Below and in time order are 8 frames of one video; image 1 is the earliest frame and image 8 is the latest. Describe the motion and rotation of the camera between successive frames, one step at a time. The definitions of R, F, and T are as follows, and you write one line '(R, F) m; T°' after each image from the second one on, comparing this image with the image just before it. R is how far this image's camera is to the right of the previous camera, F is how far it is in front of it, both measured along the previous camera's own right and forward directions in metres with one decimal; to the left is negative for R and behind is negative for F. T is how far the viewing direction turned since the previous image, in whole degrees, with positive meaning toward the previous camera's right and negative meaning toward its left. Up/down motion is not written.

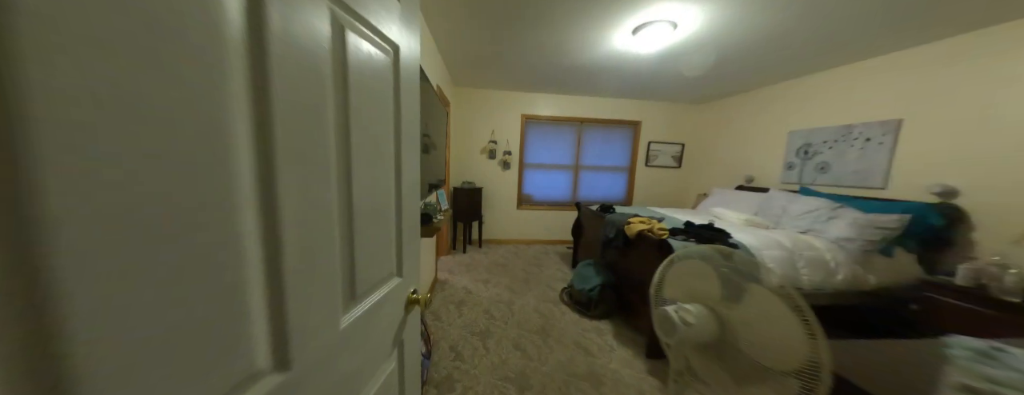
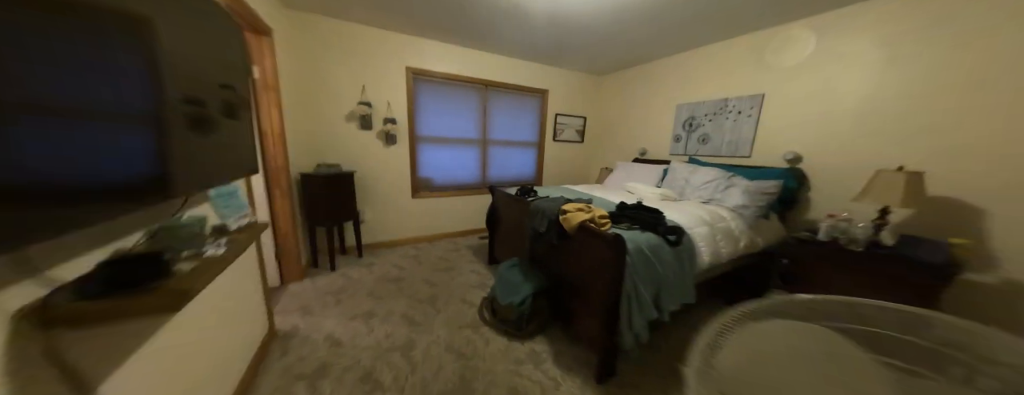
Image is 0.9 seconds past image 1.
(+0.1, +0.7) m; +22°
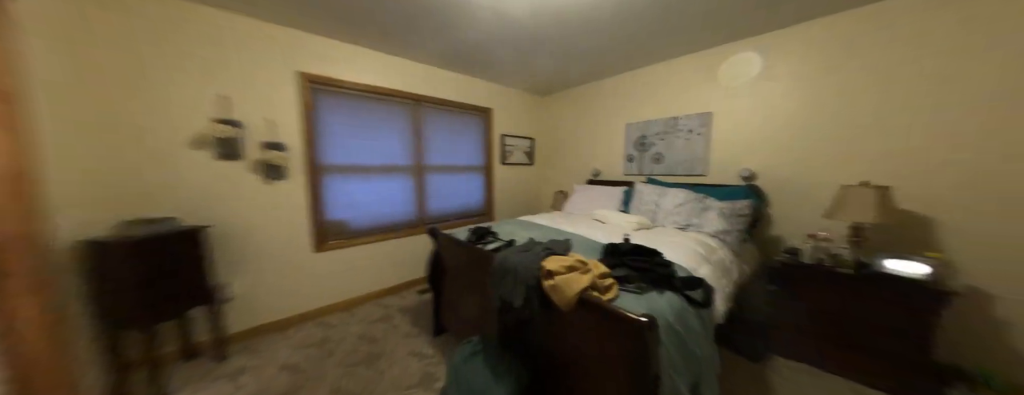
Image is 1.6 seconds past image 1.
(0.0, +0.5) m; +13°
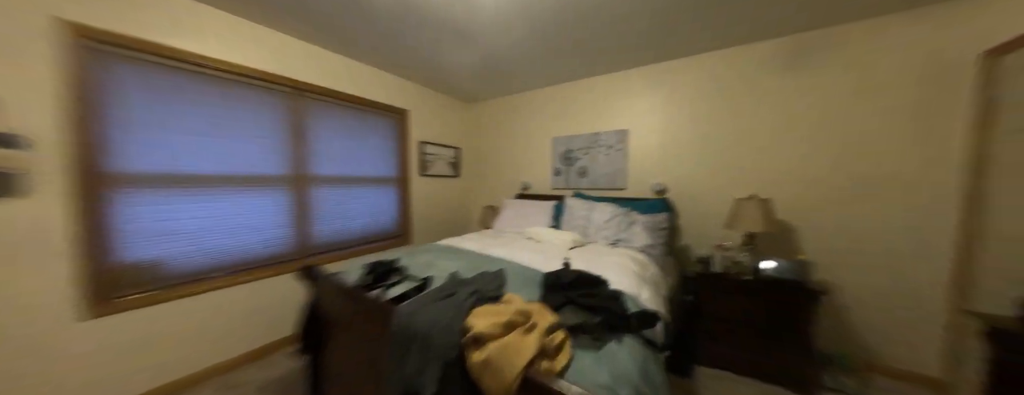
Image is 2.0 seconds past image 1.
(0.0, +0.3) m; +16°
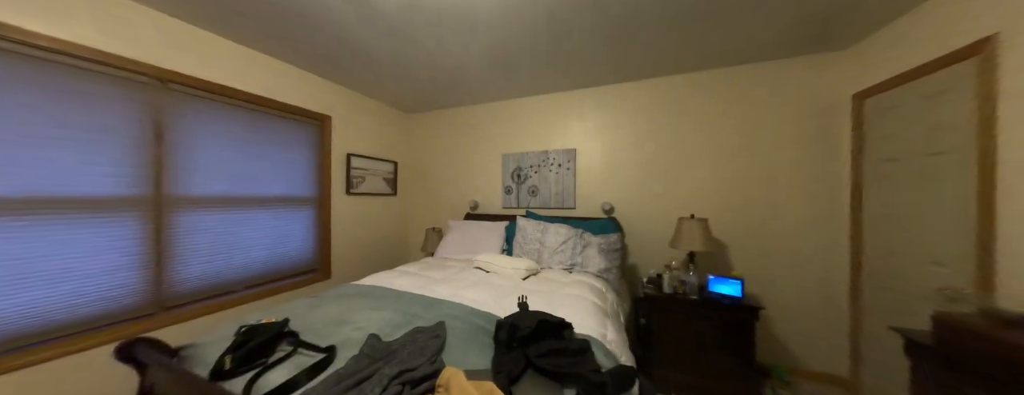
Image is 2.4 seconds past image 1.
(0.0, +0.2) m; +11°
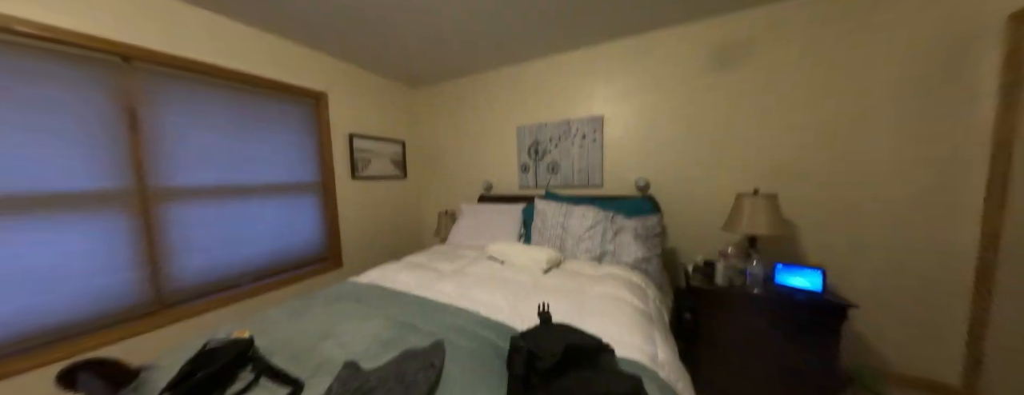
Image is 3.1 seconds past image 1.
(0.0, +0.3) m; -5°
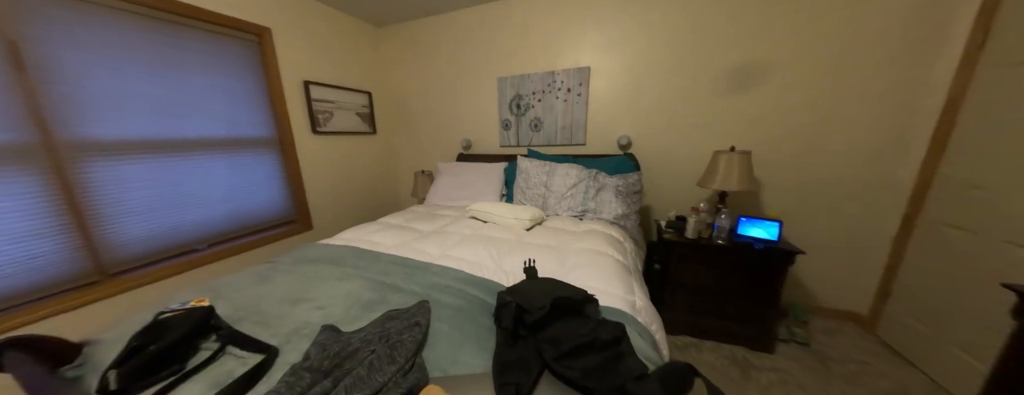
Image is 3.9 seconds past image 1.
(0.0, +0.1) m; +5°
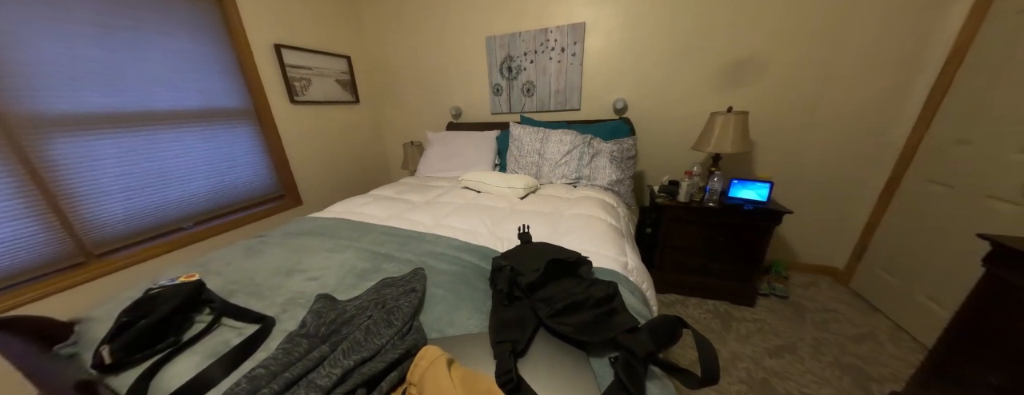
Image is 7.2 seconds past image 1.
(0.0, 0.0) m; +1°
